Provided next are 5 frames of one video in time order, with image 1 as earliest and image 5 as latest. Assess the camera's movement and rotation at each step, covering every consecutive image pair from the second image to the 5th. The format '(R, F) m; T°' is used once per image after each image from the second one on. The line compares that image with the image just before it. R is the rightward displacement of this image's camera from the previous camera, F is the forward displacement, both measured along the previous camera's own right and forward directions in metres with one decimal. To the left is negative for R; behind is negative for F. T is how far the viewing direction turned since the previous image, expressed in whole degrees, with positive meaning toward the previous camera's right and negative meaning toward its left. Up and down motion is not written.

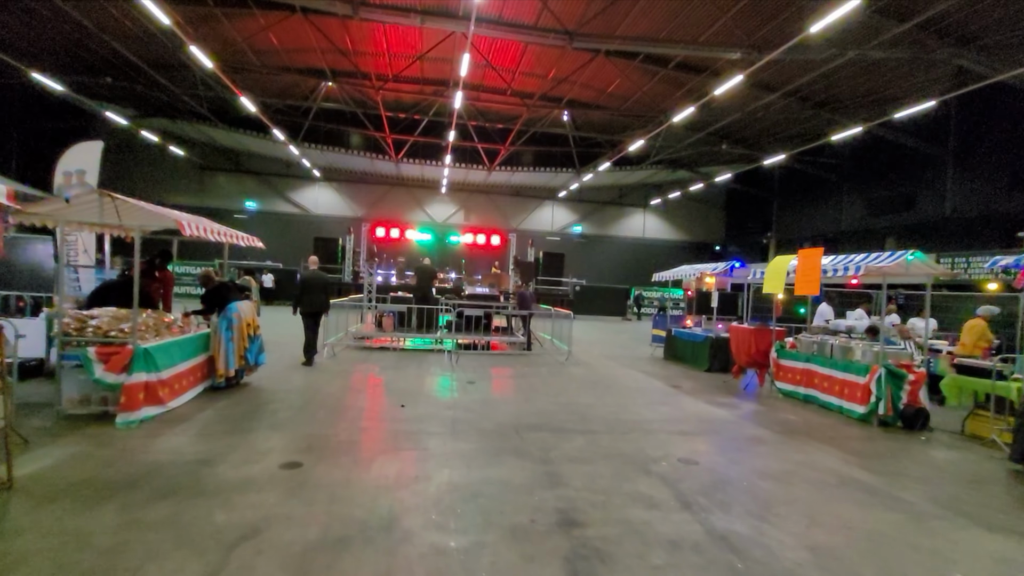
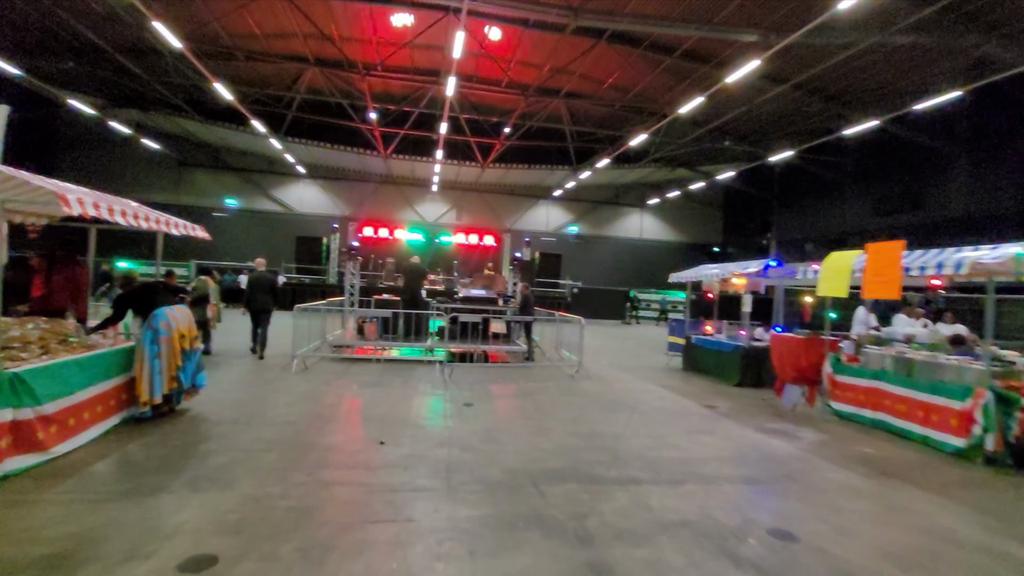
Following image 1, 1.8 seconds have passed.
(-0.2, +1.5) m; +1°
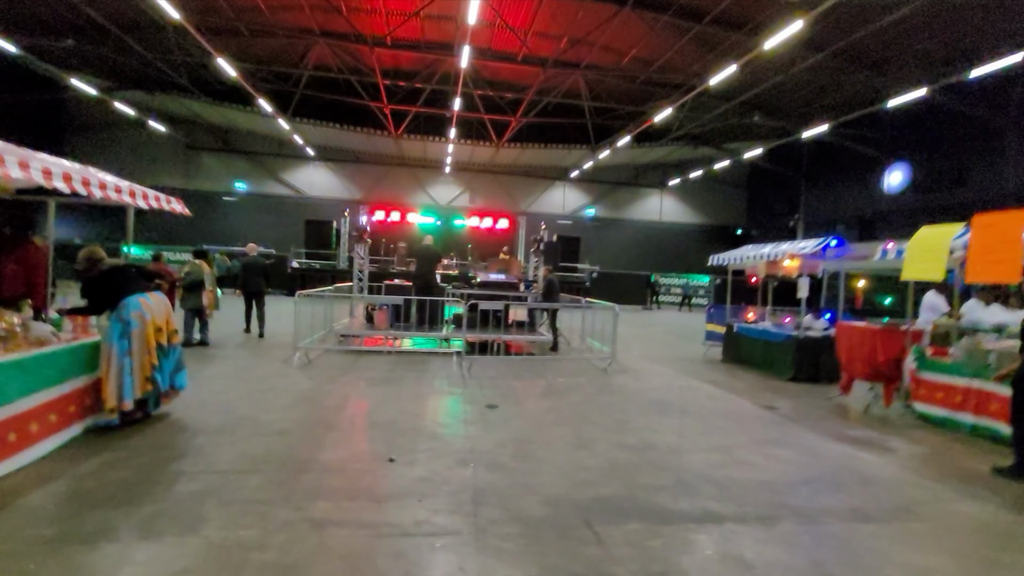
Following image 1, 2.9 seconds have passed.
(-0.2, +1.0) m; -1°
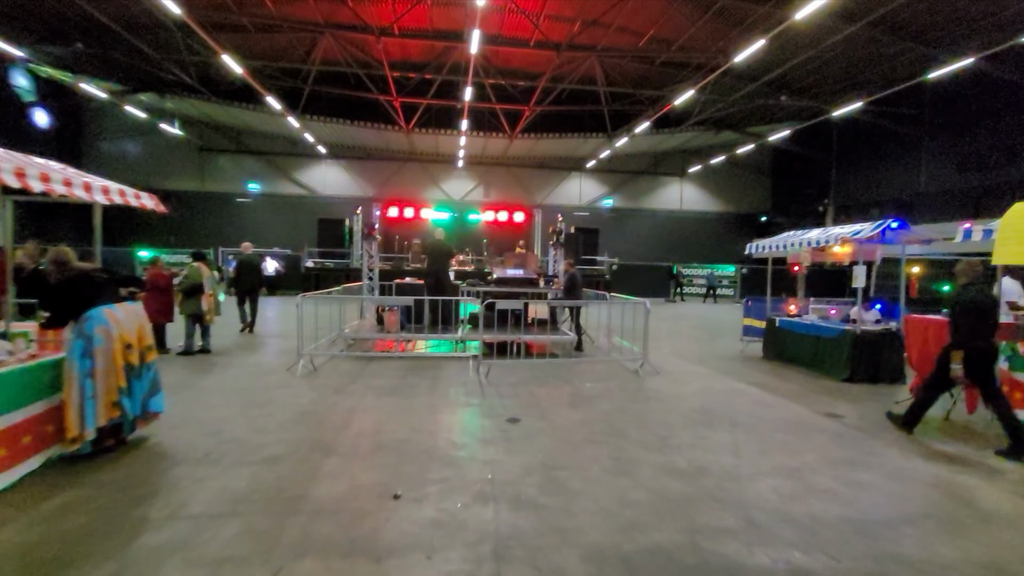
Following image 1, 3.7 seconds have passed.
(-0.1, +0.7) m; -2°
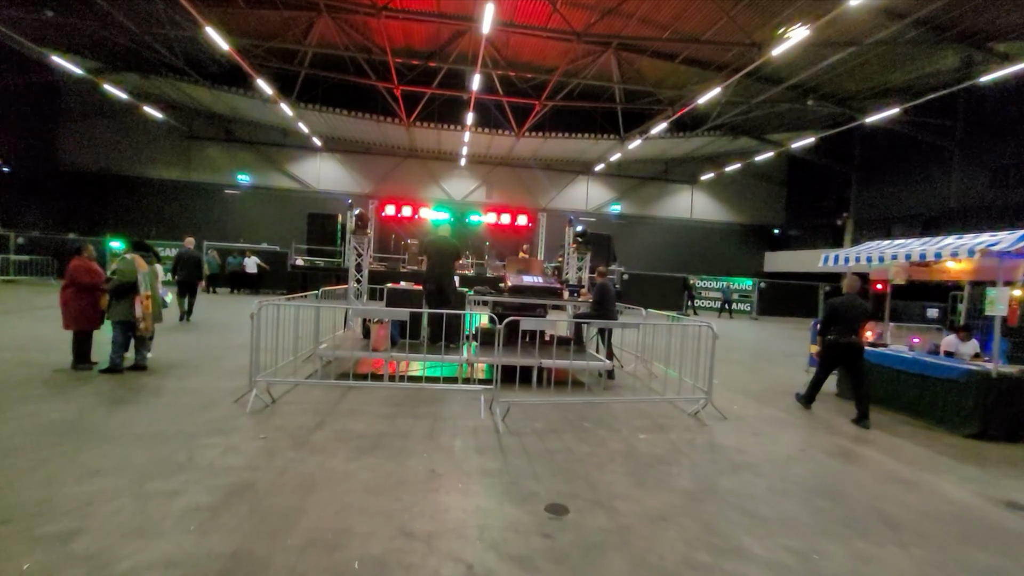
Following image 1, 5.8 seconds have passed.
(-0.4, +1.8) m; +1°
